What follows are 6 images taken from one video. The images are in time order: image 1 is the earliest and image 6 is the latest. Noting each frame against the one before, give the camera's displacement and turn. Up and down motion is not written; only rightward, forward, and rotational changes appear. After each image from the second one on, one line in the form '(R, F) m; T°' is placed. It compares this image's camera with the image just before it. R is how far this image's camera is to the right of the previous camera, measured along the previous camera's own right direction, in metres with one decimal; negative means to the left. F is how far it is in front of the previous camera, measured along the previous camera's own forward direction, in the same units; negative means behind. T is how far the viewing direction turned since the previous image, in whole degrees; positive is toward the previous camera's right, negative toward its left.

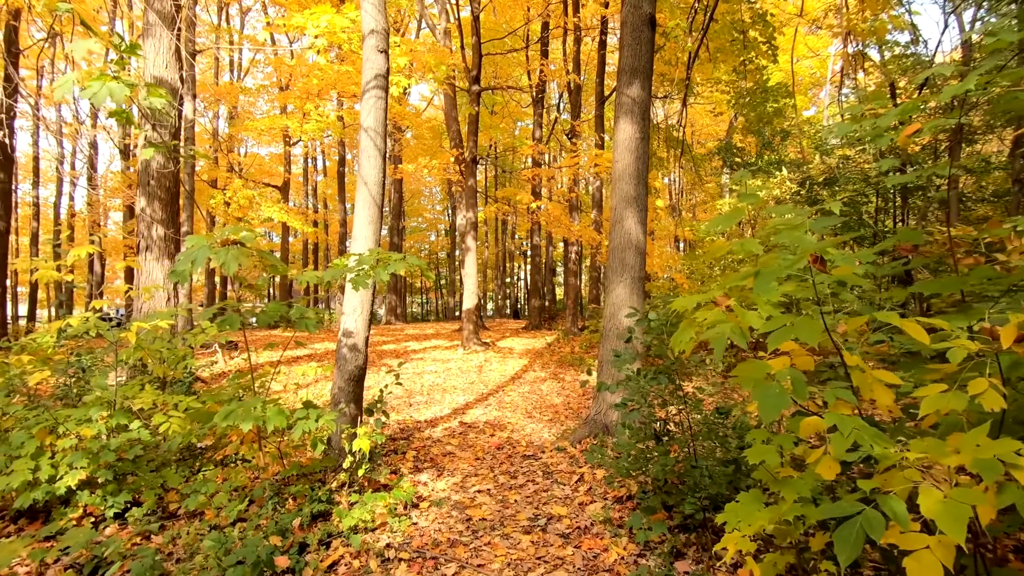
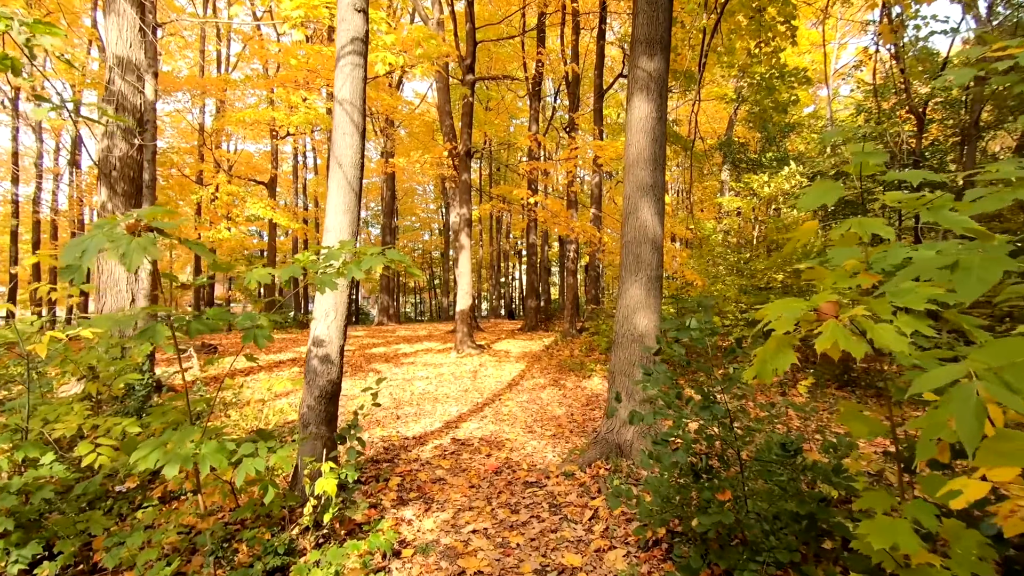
(0.0, +0.6) m; +1°
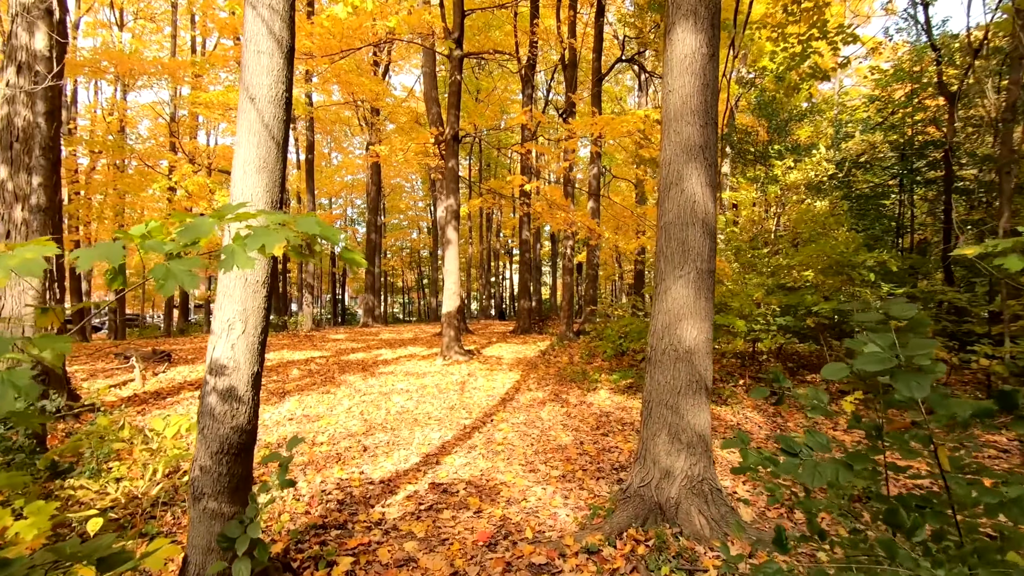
(-0.1, +1.2) m; +1°
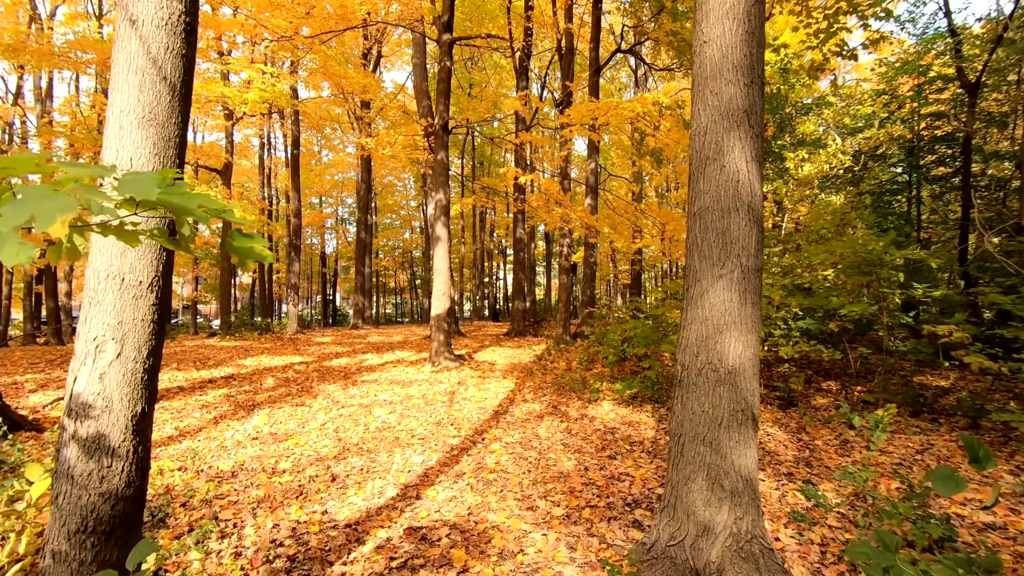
(0.0, +0.7) m; +1°
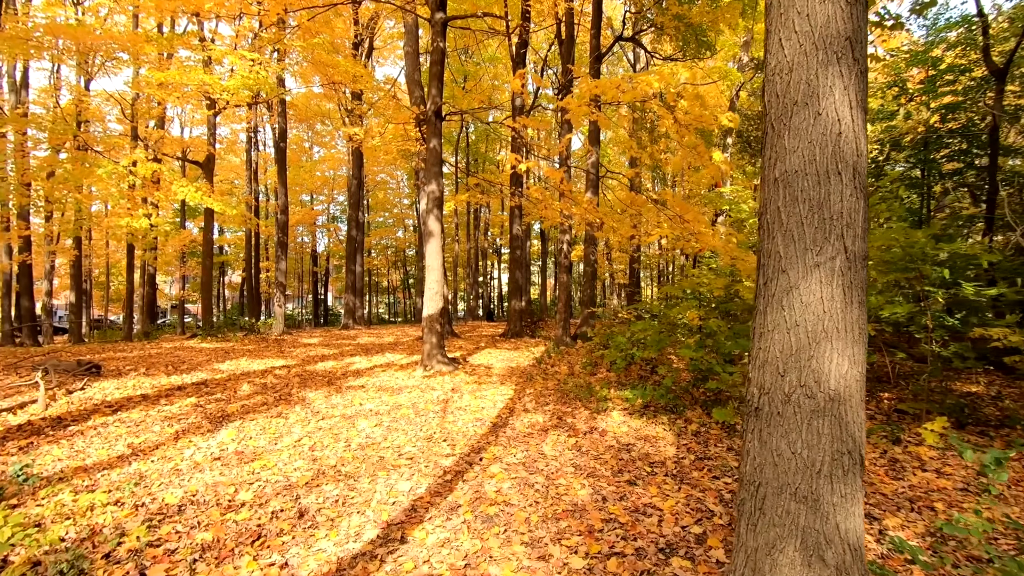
(-0.1, +0.7) m; +1°
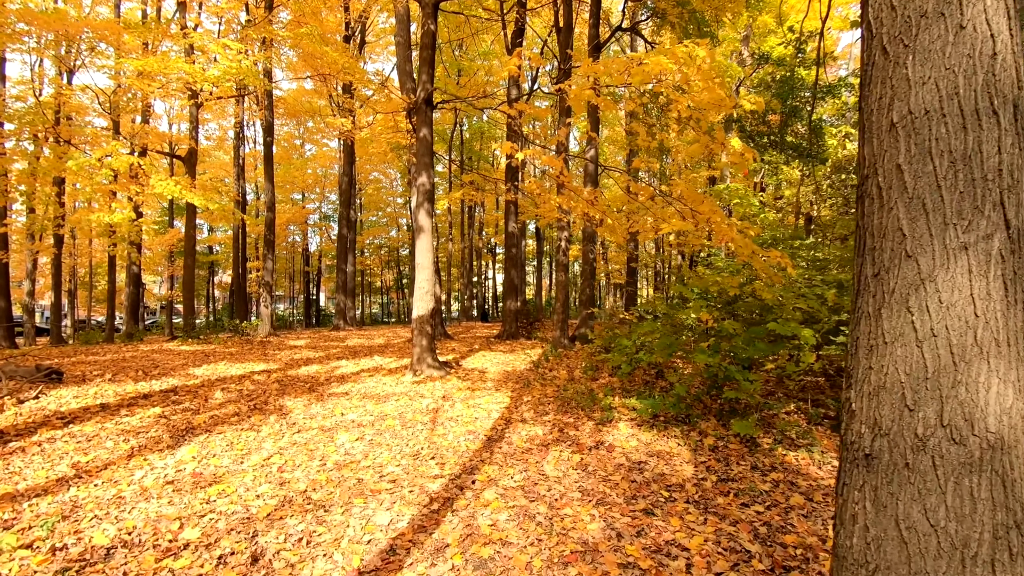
(0.0, +0.6) m; +1°
